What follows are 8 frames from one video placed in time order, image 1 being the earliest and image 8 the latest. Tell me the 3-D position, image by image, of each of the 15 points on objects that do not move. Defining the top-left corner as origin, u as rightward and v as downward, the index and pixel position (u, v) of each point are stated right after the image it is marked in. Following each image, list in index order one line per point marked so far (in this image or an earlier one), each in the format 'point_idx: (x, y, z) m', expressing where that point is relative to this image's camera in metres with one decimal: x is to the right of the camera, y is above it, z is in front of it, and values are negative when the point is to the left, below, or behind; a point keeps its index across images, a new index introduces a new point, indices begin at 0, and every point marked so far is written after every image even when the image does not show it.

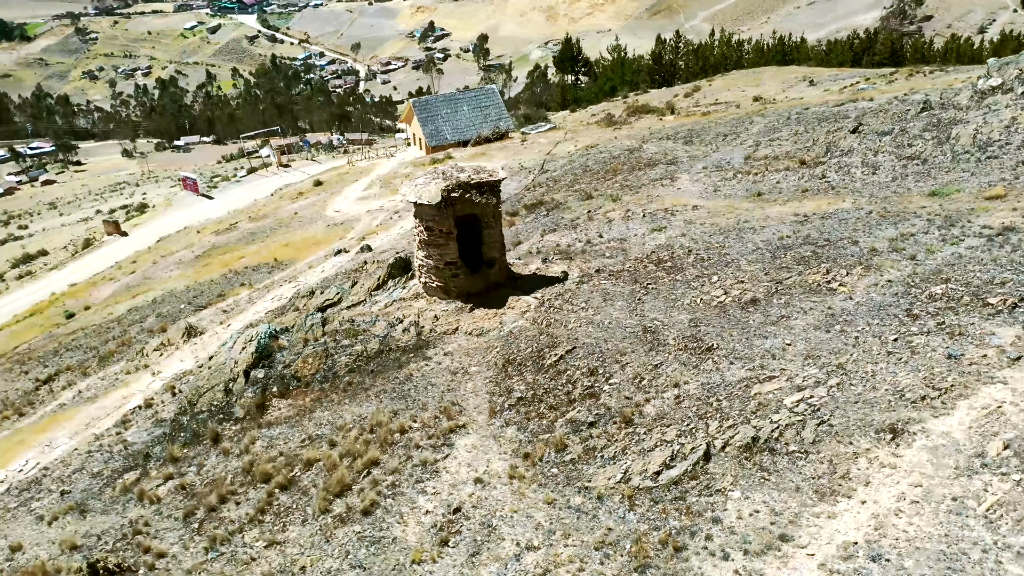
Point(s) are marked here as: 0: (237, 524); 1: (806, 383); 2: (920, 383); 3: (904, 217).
0: (-3.2, -2.8, +9.5) m
1: (+2.9, -0.9, +7.9) m
2: (+3.7, -0.9, +7.5) m
3: (+6.8, +1.2, +14.1) m
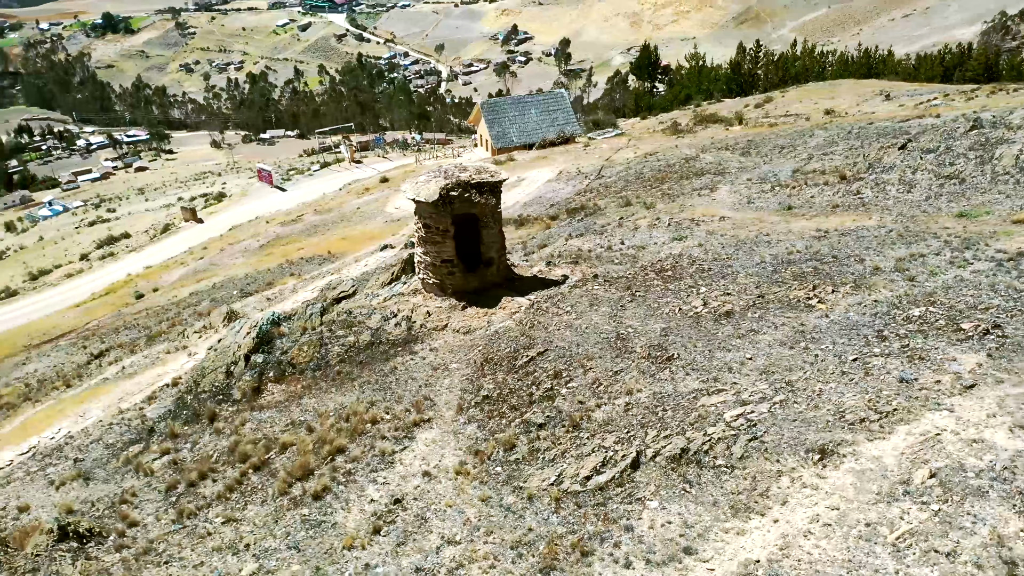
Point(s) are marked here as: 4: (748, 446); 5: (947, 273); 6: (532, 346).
0: (-3.7, -2.6, +9.9) m
1: (+2.3, -1.1, +7.8) m
2: (+3.1, -1.0, +7.3) m
3: (+6.8, +0.8, +13.6) m
4: (+2.0, -1.4, +7.1) m
5: (+6.0, +0.2, +11.3) m
6: (+0.2, -0.8, +10.8) m
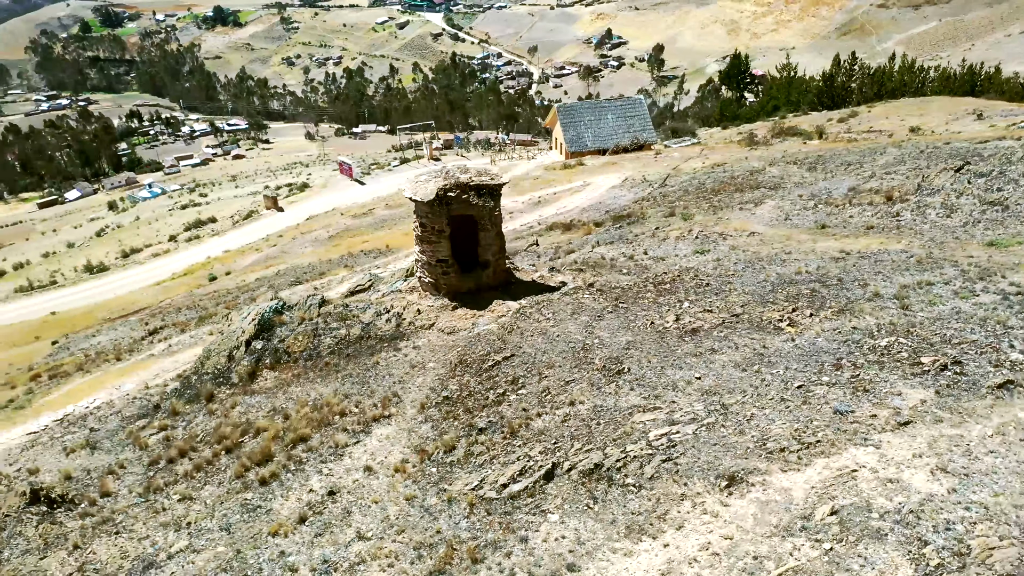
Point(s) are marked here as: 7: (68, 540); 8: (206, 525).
0: (-4.3, -2.4, +10.3) m
1: (+1.6, -1.2, +7.6) m
2: (+2.4, -1.3, +7.0) m
3: (+6.8, +0.4, +12.9) m
4: (+1.3, -1.5, +7.0) m
5: (+5.7, -0.2, +10.7) m
6: (-0.2, -0.8, +10.8) m
7: (-4.8, -2.7, +8.9) m
8: (-3.1, -2.4, +8.4) m
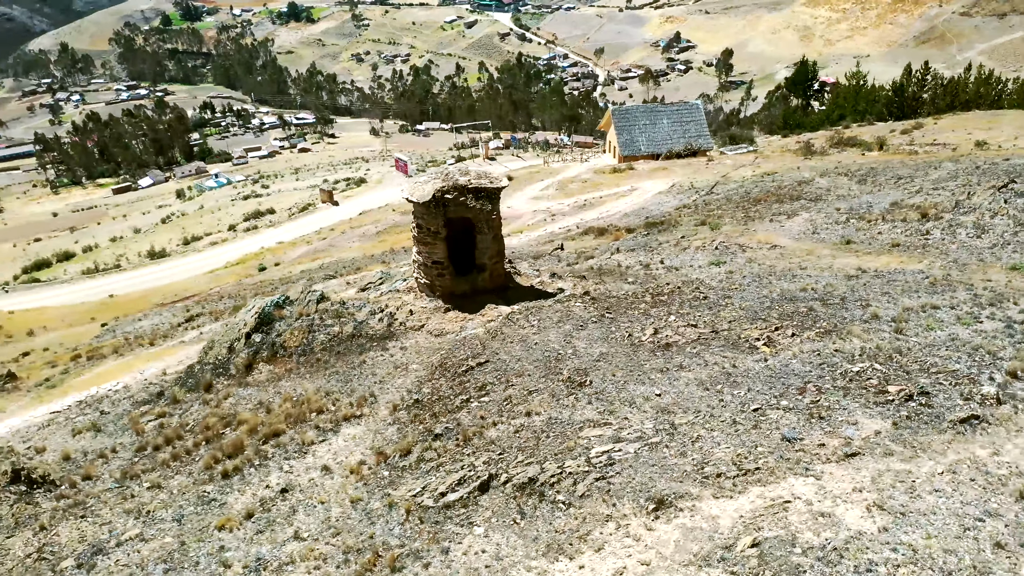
0: (-4.6, -2.3, +10.5) m
1: (+1.1, -1.3, +7.4) m
2: (+1.8, -1.4, +6.8) m
3: (+6.7, 0.0, +12.4) m
4: (+0.7, -1.6, +6.8) m
5: (+5.4, -0.5, +10.2) m
6: (-0.4, -0.9, +10.7) m
7: (-5.3, -2.6, +9.1) m
8: (-3.7, -2.4, +8.5) m
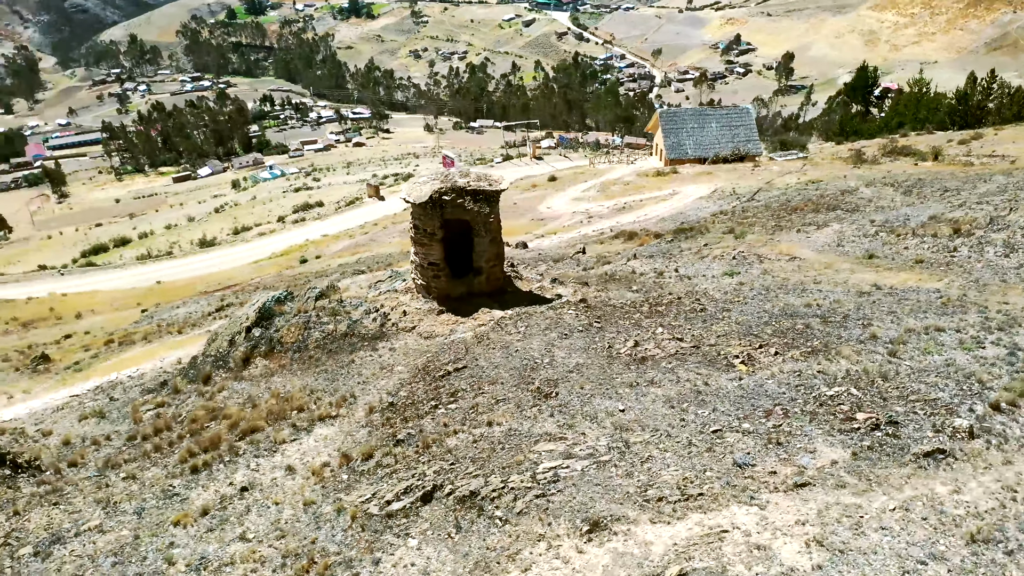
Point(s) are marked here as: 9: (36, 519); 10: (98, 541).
0: (-4.9, -2.2, +10.6) m
1: (+0.6, -1.5, +7.2) m
2: (+1.3, -1.6, +6.5) m
3: (+6.6, -0.3, +11.8) m
4: (+0.2, -1.7, +6.6) m
5: (+5.1, -0.8, +9.7) m
6: (-0.7, -1.0, +10.6) m
7: (-5.7, -2.5, +9.3) m
8: (-4.1, -2.3, +8.6) m
9: (-5.1, -2.5, +8.8) m
10: (-4.0, -2.4, +7.9) m
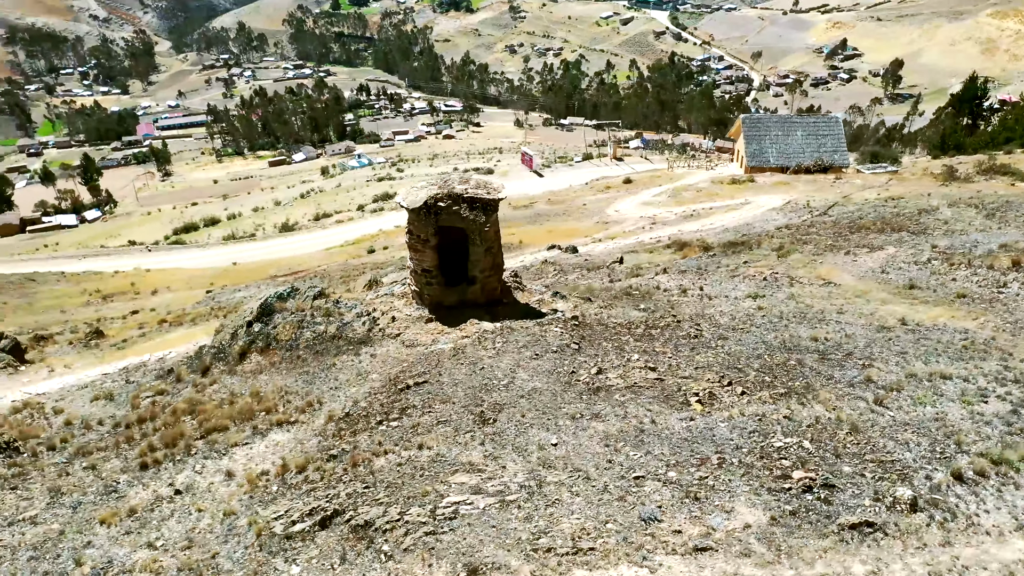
0: (-5.4, -2.1, +10.8) m
1: (-0.2, -1.7, +6.8) m
2: (+0.5, -1.8, +6.1) m
3: (+6.3, -0.9, +10.8) m
4: (-0.7, -1.9, +6.3) m
5: (+4.6, -1.3, +8.9) m
6: (-1.1, -1.1, +10.3) m
7: (-6.3, -2.3, +9.6) m
8: (-4.7, -2.2, +8.7) m
9: (-5.8, -2.4, +9.0) m
10: (-4.7, -2.4, +8.0) m
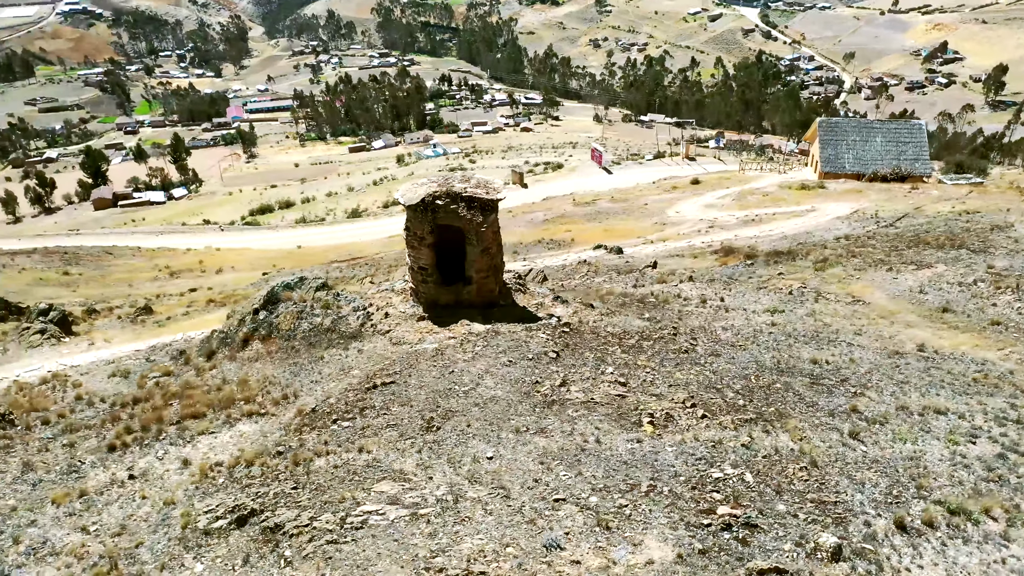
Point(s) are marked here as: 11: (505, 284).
0: (-5.7, -1.8, +11.1) m
1: (-0.8, -1.7, +6.7) m
2: (-0.3, -1.9, +5.9) m
3: (+6.0, -1.3, +10.1) m
4: (-1.4, -2.0, +6.2) m
5: (+4.1, -1.6, +8.3) m
6: (-1.4, -1.1, +10.2) m
7: (-6.7, -2.0, +10.0) m
8: (-5.2, -2.1, +8.9) m
9: (-6.3, -2.1, +9.3) m
10: (-5.3, -2.2, +8.2) m
11: (-0.1, 0.0, +13.2) m
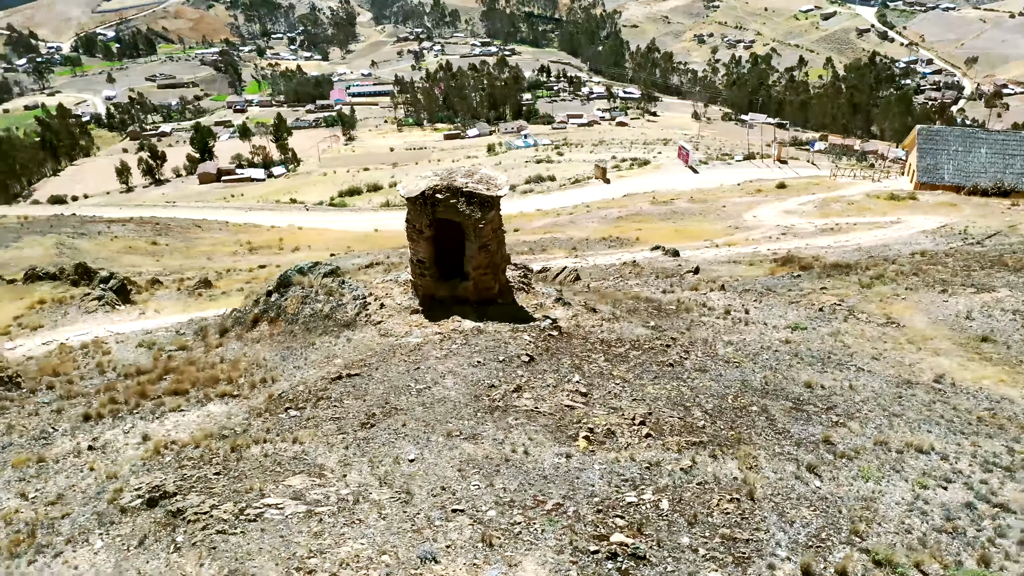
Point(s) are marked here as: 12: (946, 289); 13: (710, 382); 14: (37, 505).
0: (-6.0, -1.5, +11.6) m
1: (-1.6, -1.7, +6.7) m
2: (-1.2, -1.9, +5.8) m
3: (+5.5, -1.6, +9.3) m
4: (-2.3, -1.9, +6.2) m
5: (+3.5, -1.8, +7.7) m
6: (-1.8, -1.0, +10.2) m
7: (-7.1, -1.6, +10.5) m
8: (-5.8, -1.7, +9.4) m
9: (-6.7, -1.7, +9.8) m
10: (-5.9, -1.9, +8.7) m
11: (-0.1, +0.1, +13.0) m
12: (+10.1, 0.0, +19.5) m
13: (+2.5, -1.2, +10.3) m
14: (-4.4, -2.0, +7.5) m
